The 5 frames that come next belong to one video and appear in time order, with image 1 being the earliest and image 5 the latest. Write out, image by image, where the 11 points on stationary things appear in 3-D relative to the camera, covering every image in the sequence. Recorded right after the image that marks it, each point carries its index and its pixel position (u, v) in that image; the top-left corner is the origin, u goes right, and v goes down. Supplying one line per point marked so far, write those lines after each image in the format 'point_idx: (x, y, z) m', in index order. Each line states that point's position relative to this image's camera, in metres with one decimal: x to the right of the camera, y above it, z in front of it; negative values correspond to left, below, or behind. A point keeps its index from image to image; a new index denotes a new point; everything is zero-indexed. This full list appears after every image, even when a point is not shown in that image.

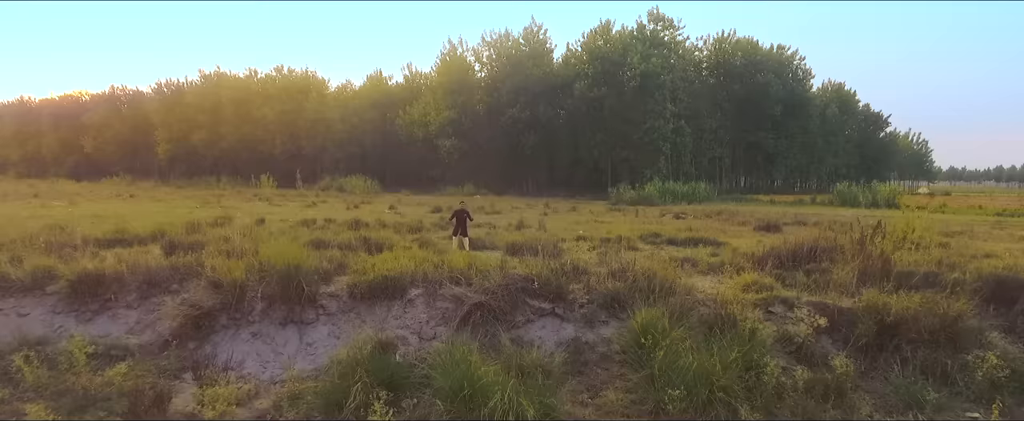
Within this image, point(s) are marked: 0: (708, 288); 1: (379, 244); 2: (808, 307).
0: (+3.0, -1.2, +9.9) m
1: (-2.8, -0.7, +13.3) m
2: (+4.1, -1.4, +9.0) m
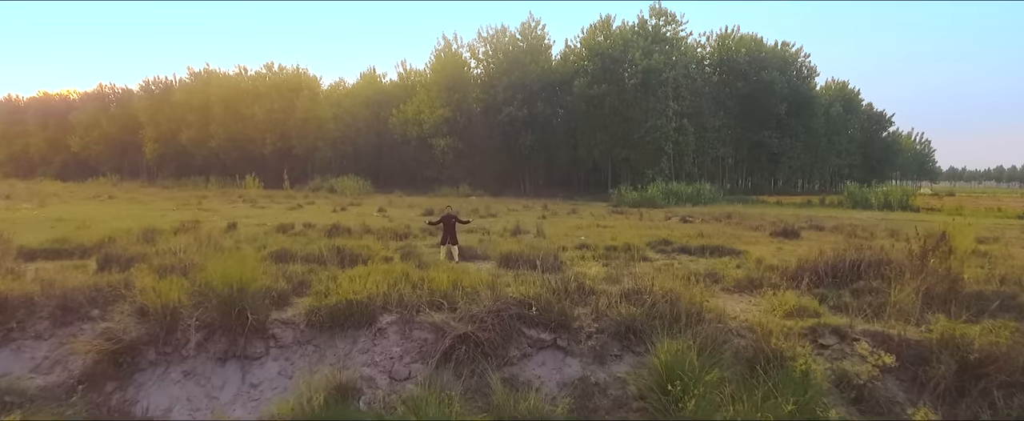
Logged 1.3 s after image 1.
0: (+2.9, -1.3, +8.3) m
1: (-2.9, -0.8, +11.6) m
2: (+4.1, -1.5, +7.4) m
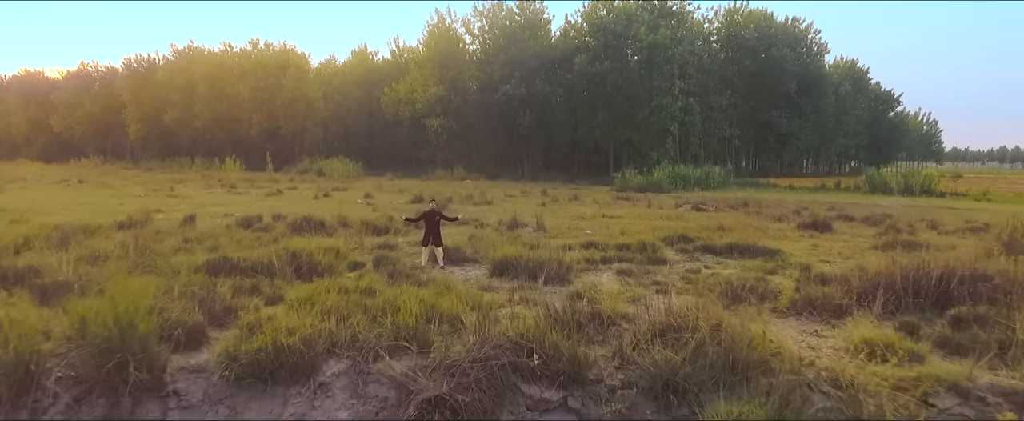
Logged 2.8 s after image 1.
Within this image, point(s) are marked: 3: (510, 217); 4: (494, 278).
0: (+2.8, -1.4, +6.2) m
1: (-2.9, -0.8, +9.5) m
2: (+4.0, -1.6, +5.3) m
3: (-0.1, -0.2, +18.5) m
4: (-0.3, -1.0, +9.8) m
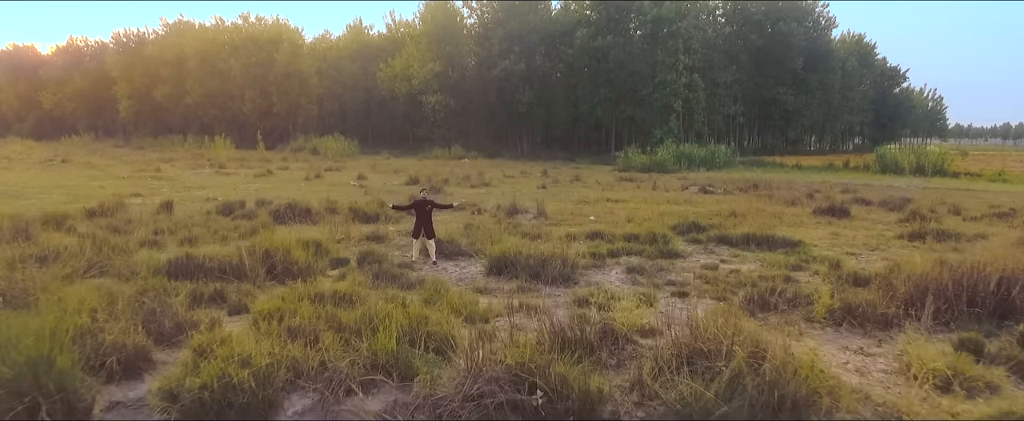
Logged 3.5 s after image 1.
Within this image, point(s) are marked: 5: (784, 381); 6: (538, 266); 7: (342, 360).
0: (+2.8, -1.4, +5.2) m
1: (-2.9, -0.7, +8.5) m
2: (+4.0, -1.6, +4.3) m
3: (-0.1, +0.3, +17.5) m
4: (-0.3, -0.9, +8.8) m
5: (+2.0, -1.2, +4.7) m
6: (+0.3, -0.8, +8.8) m
7: (-1.3, -1.2, +5.0) m
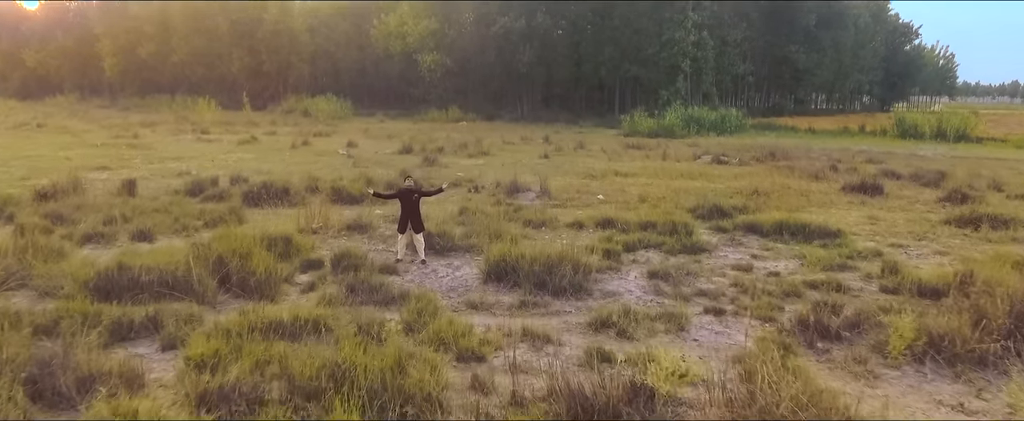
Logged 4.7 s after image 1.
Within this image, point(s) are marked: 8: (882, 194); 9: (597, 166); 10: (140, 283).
0: (+2.9, -1.6, +3.9) m
1: (-2.9, -0.6, +7.1) m
2: (+4.0, -1.9, +3.0) m
3: (-0.1, +0.9, +16.0) m
4: (-0.3, -0.9, +7.4) m
5: (+2.0, -1.5, +3.4) m
6: (+0.4, -0.7, +7.4) m
7: (-1.3, -1.4, +3.7) m
8: (+8.4, +0.4, +14.6) m
9: (+2.4, +1.3, +18.5) m
10: (-3.8, -0.7, +6.6) m
